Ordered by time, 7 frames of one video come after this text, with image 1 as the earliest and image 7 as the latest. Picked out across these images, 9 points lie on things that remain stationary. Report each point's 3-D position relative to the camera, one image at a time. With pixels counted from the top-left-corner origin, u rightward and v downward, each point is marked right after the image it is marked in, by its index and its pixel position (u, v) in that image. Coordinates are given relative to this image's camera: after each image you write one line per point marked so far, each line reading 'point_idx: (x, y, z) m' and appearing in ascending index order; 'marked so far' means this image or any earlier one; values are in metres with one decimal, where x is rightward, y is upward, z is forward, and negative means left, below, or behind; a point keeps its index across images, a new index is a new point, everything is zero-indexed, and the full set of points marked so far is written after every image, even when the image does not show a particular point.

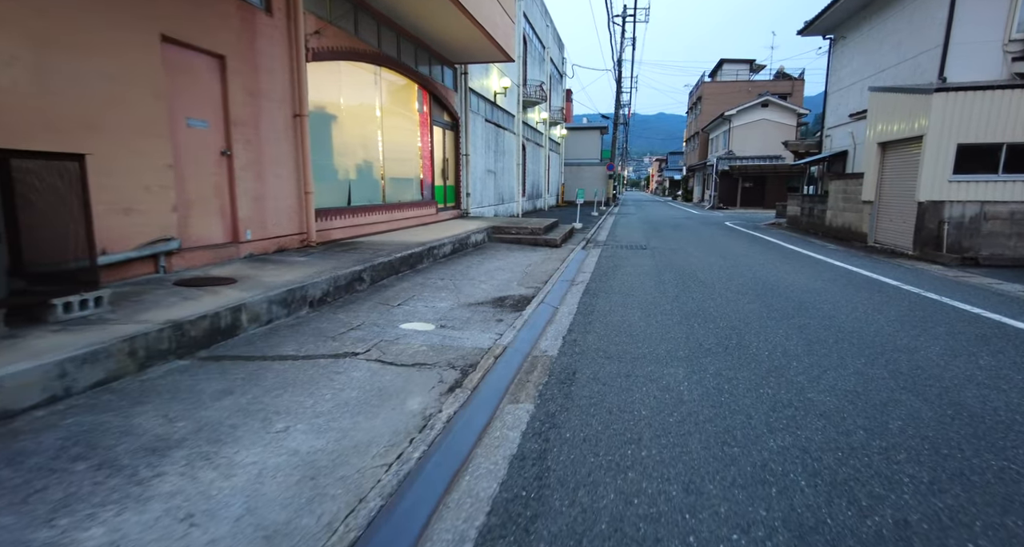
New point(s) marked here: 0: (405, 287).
0: (-1.4, -0.2, +6.1) m
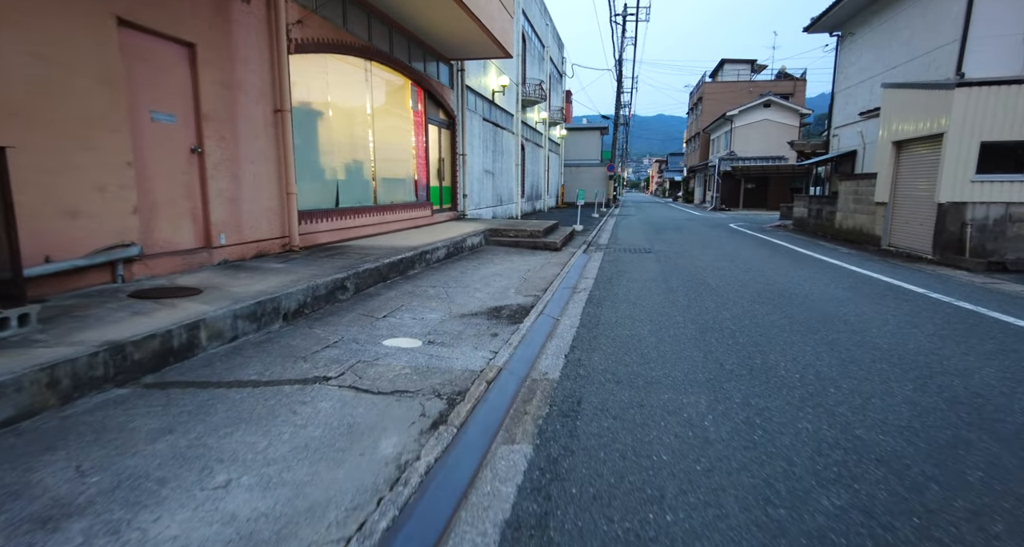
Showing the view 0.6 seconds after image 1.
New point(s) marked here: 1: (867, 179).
0: (-1.4, -0.3, +5.7) m
1: (+8.4, +2.2, +11.5) m
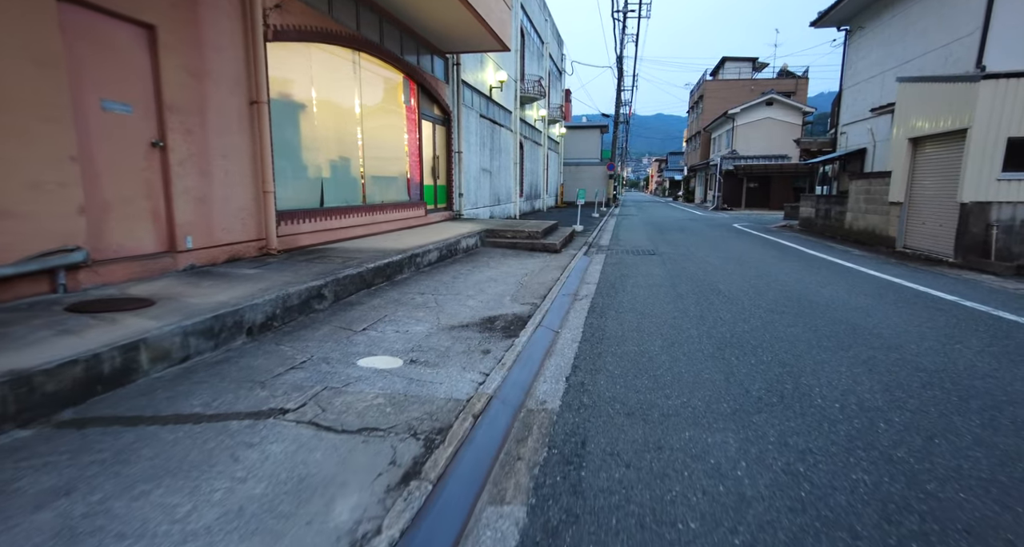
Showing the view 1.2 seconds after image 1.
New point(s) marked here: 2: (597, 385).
0: (-1.5, -0.3, +5.2) m
1: (+8.4, +2.2, +11.0) m
2: (+0.6, -0.8, +3.3) m
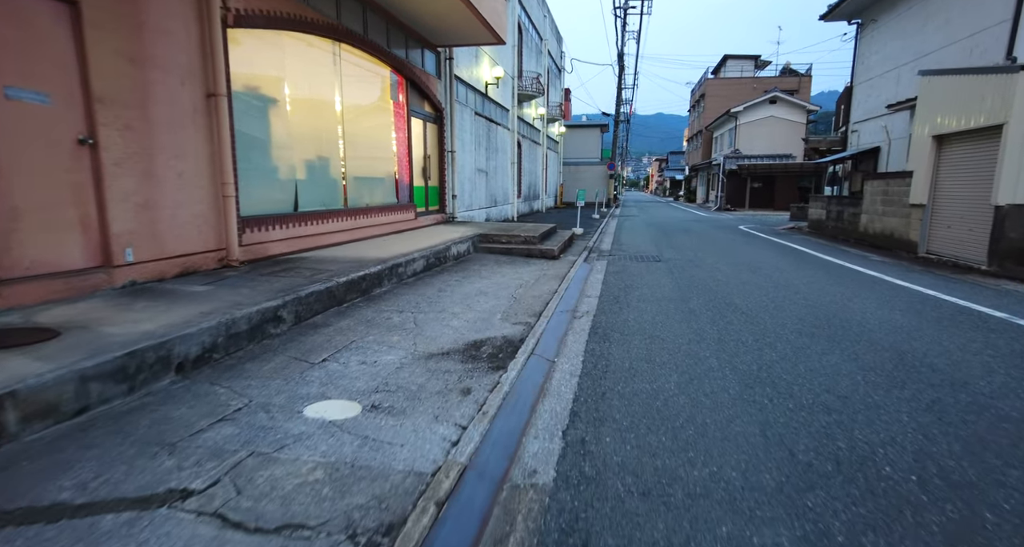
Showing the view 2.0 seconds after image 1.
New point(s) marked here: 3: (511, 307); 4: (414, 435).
0: (-1.6, -0.5, +4.5) m
1: (+8.3, +2.0, +10.3) m
2: (+0.5, -0.9, +2.6) m
3: (0.0, -0.4, +5.5) m
4: (-0.5, -0.9, +2.6) m
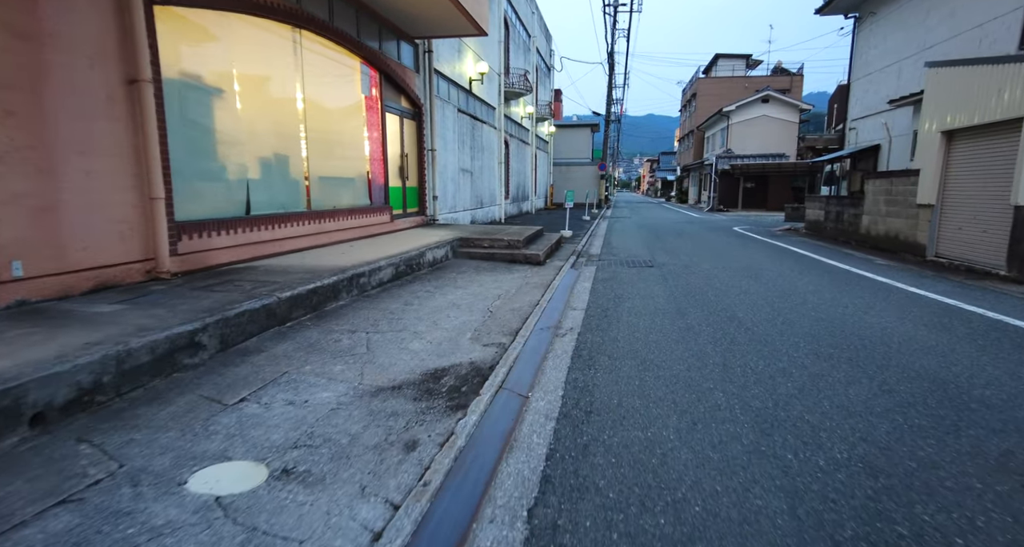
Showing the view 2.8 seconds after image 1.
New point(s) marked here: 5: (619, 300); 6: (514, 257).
0: (-1.8, -0.6, +3.8) m
1: (+7.9, +2.0, +9.7) m
2: (+0.3, -1.0, +1.9) m
3: (-0.3, -0.5, +4.8) m
4: (-0.7, -1.0, +1.9) m
5: (+1.3, -0.3, +5.9) m
6: (0.0, +0.3, +8.7) m
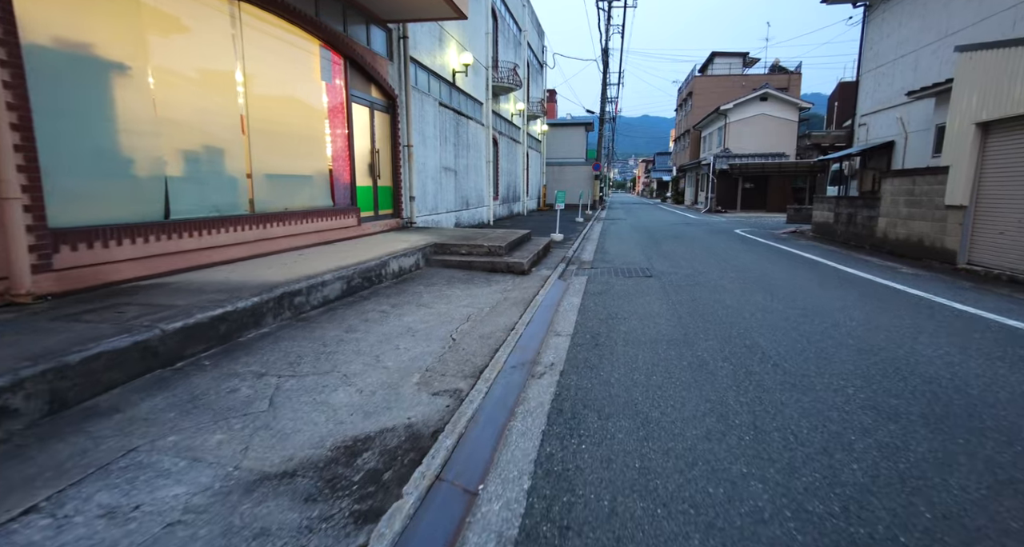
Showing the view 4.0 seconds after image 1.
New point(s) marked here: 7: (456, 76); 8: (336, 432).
0: (-2.1, -0.8, +2.7) m
1: (+7.6, +1.8, +8.8) m
2: (0.0, -1.2, +0.9) m
3: (-0.5, -0.7, +3.8) m
4: (-1.0, -1.2, +0.9) m
5: (+1.0, -0.5, +4.9) m
6: (-0.3, +0.1, +7.6) m
7: (-1.6, +5.7, +13.9) m
8: (-1.0, -0.9, +2.7) m
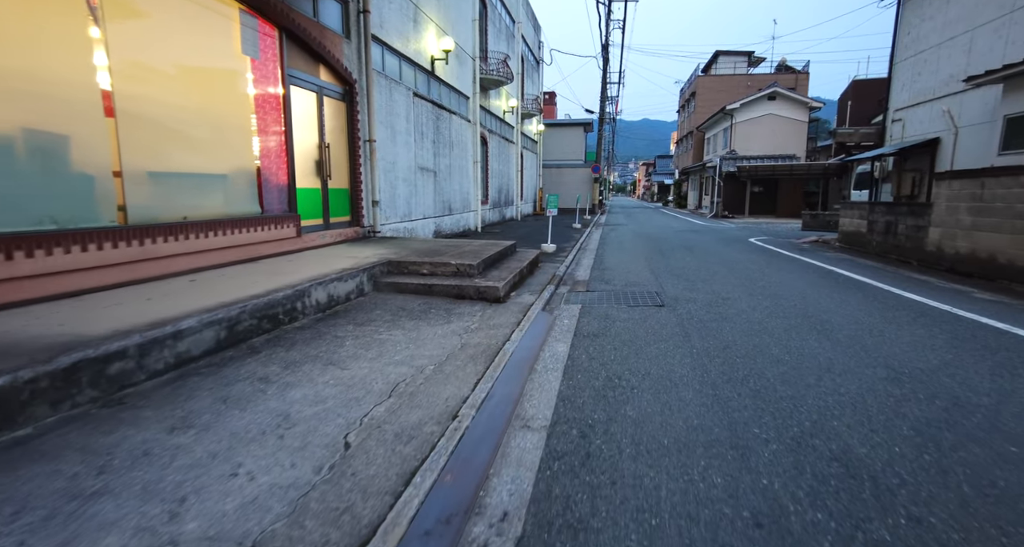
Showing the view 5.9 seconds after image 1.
0: (-2.4, -1.1, +1.0) m
1: (+7.2, +1.4, +7.1) m
2: (-0.3, -1.5, -0.9) m
3: (-0.9, -1.0, +2.1) m
4: (-1.3, -1.5, -0.8) m
5: (+0.7, -0.8, +3.2) m
6: (-0.6, -0.2, +5.9) m
7: (-1.9, +5.3, +12.2) m
8: (-1.3, -1.2, +1.0) m
